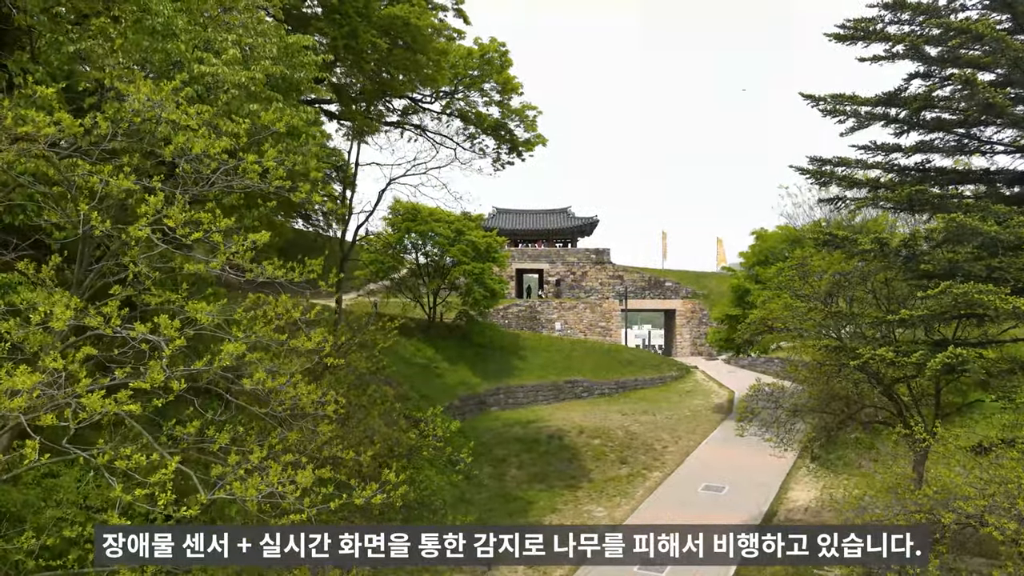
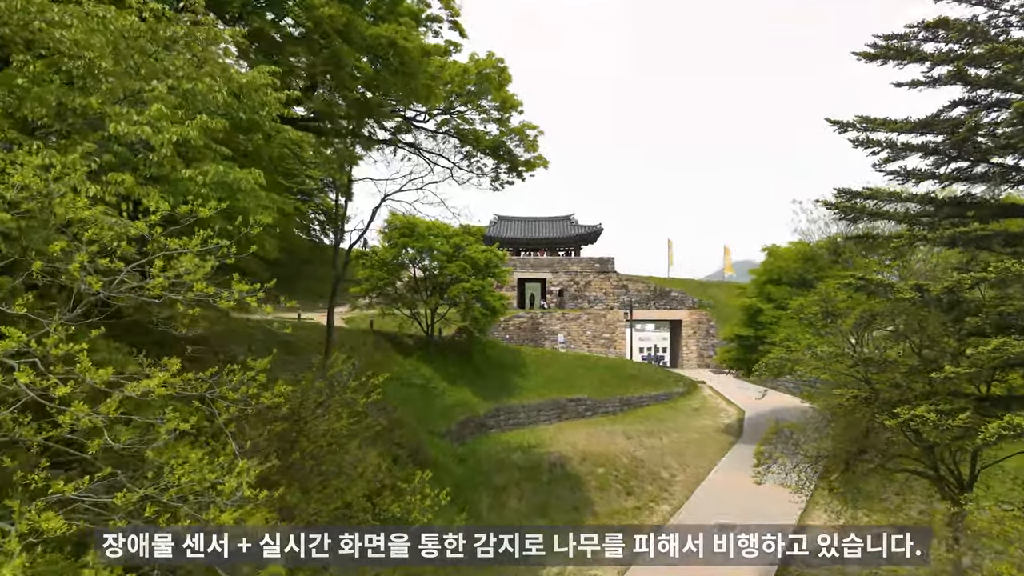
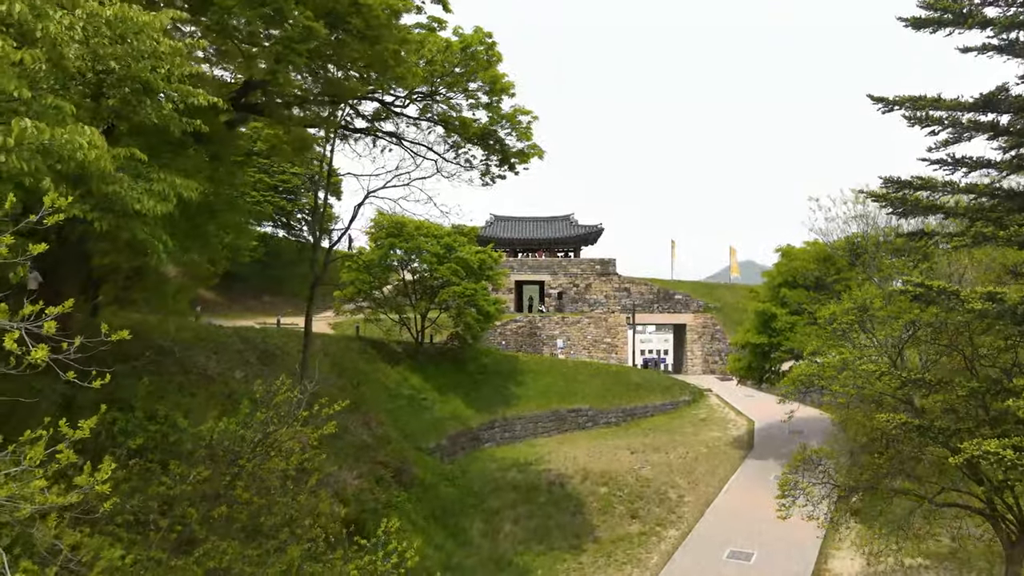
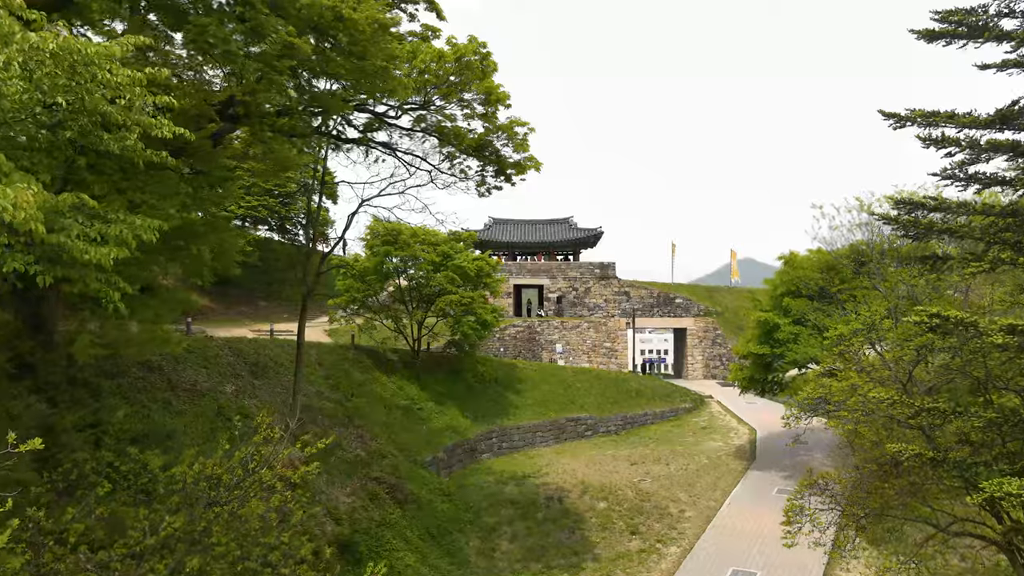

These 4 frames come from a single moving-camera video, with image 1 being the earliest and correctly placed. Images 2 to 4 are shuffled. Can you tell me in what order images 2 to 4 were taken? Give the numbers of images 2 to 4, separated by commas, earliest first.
2, 3, 4
